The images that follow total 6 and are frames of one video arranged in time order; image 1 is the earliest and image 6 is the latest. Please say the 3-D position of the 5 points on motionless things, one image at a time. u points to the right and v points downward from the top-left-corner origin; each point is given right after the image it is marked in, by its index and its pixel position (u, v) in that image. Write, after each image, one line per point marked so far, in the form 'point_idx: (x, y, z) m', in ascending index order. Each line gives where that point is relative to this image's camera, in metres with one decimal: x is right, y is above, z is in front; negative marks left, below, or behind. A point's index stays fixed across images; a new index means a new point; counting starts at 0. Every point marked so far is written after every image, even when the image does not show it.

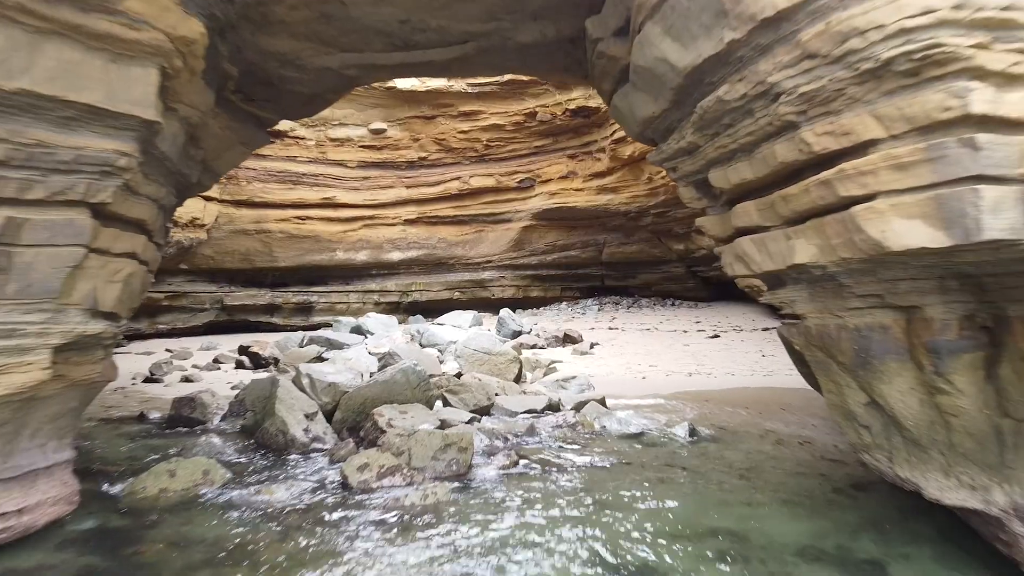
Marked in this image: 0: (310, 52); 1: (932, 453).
0: (-1.5, +1.8, +5.8) m
1: (+2.3, -0.9, +4.1) m
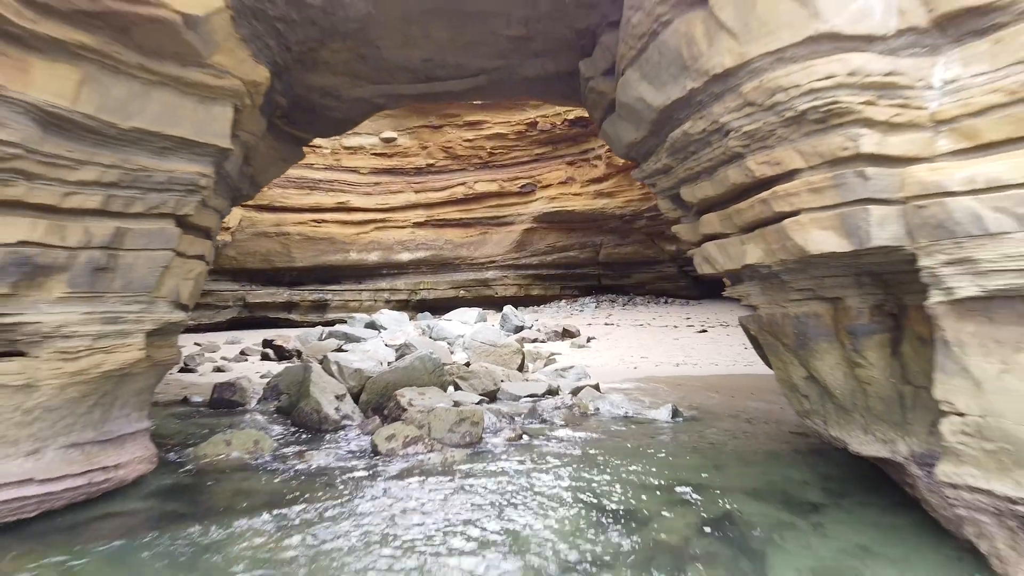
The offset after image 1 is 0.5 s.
0: (-1.5, +1.8, +6.8) m
1: (+2.4, -0.9, +5.2) m
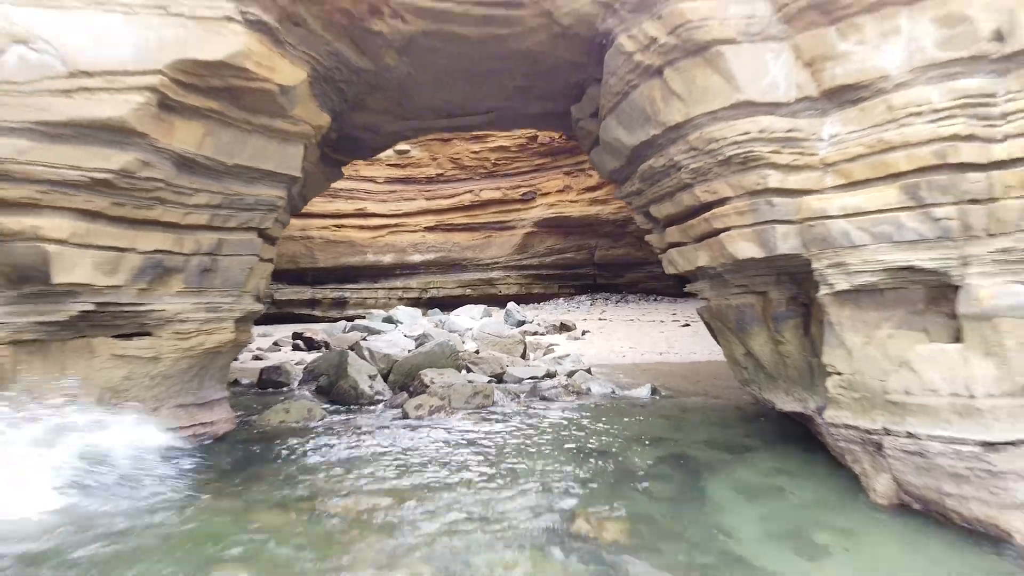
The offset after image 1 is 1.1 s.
0: (-1.4, +1.8, +8.5) m
1: (+2.4, -0.8, +6.8) m
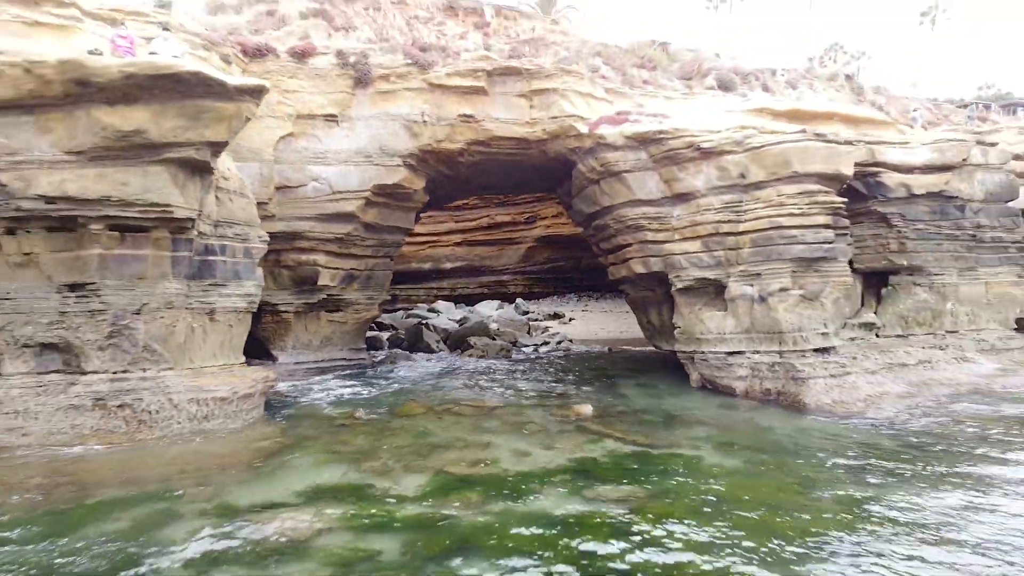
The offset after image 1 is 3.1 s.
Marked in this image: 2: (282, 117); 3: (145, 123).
0: (-1.2, +1.9, +14.8) m
1: (+2.6, -0.8, +13.1) m
2: (-3.4, +2.5, +11.1) m
3: (-3.8, +1.7, +7.8) m
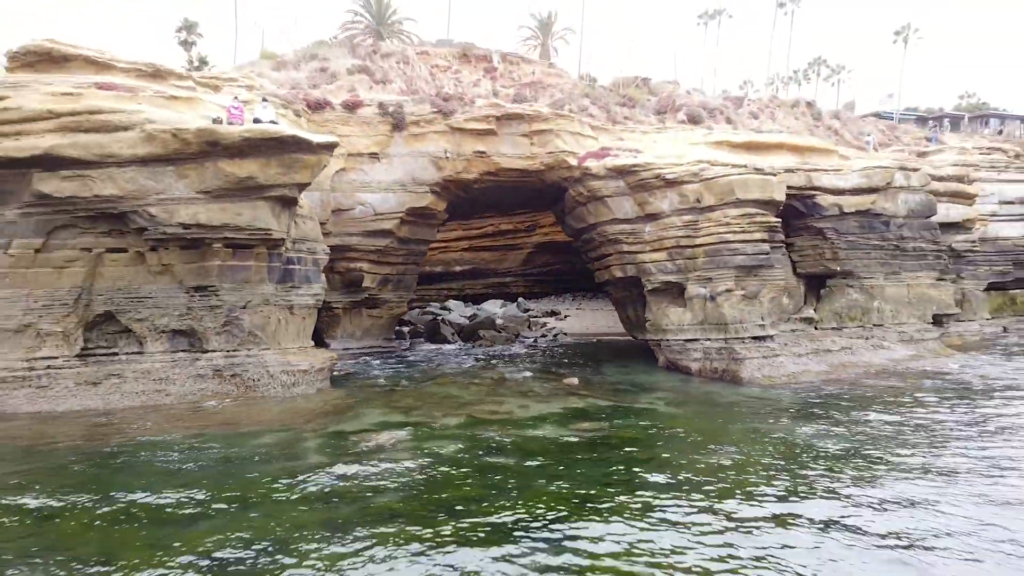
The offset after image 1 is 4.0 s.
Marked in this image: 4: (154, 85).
0: (-1.1, +1.8, +17.8) m
1: (+2.7, -0.8, +16.2) m
2: (-3.3, +2.5, +14.1) m
3: (-3.7, +1.7, +10.9) m
4: (-5.5, +3.1, +11.5) m
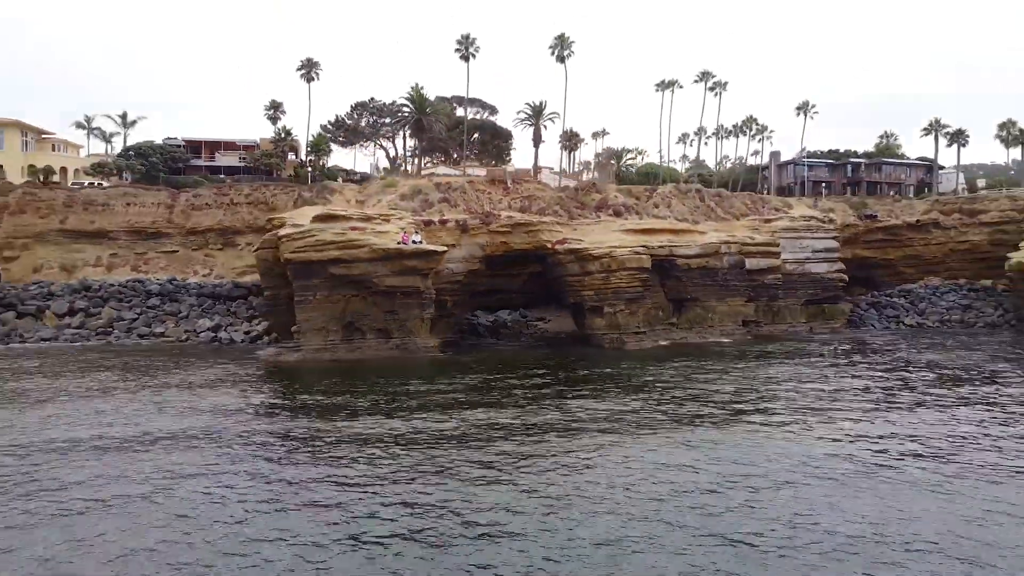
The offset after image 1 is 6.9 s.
0: (-0.8, +1.0, +33.3) m
1: (+3.0, -1.7, +31.6) m
2: (-3.0, +1.7, +29.5) m
3: (-3.4, +0.9, +26.3) m
4: (-5.2, +2.3, +26.9) m
